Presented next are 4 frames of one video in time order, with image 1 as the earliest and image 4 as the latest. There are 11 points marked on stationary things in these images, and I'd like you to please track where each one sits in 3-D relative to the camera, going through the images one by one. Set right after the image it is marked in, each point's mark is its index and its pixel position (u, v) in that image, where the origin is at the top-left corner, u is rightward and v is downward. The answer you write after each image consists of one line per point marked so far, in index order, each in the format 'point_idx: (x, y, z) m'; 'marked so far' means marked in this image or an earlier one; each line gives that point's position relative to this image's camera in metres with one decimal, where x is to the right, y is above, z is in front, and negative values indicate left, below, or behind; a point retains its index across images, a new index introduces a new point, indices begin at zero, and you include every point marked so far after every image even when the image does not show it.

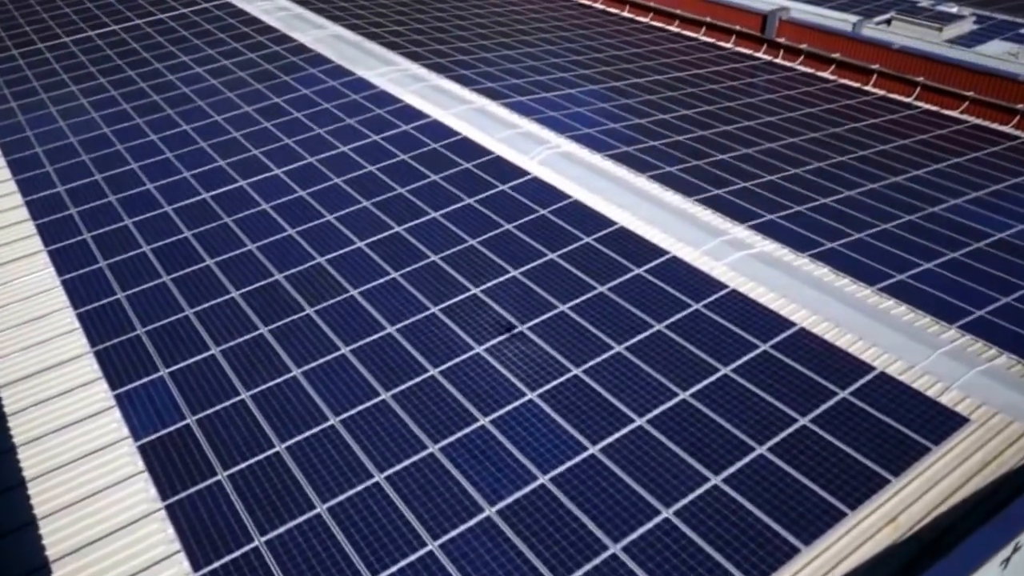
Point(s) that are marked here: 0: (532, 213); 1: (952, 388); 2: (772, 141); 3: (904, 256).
0: (+0.4, +1.6, +15.8) m
1: (+6.3, -1.5, +10.7) m
2: (+6.8, +3.8, +19.5) m
3: (+7.4, +0.6, +14.2) m
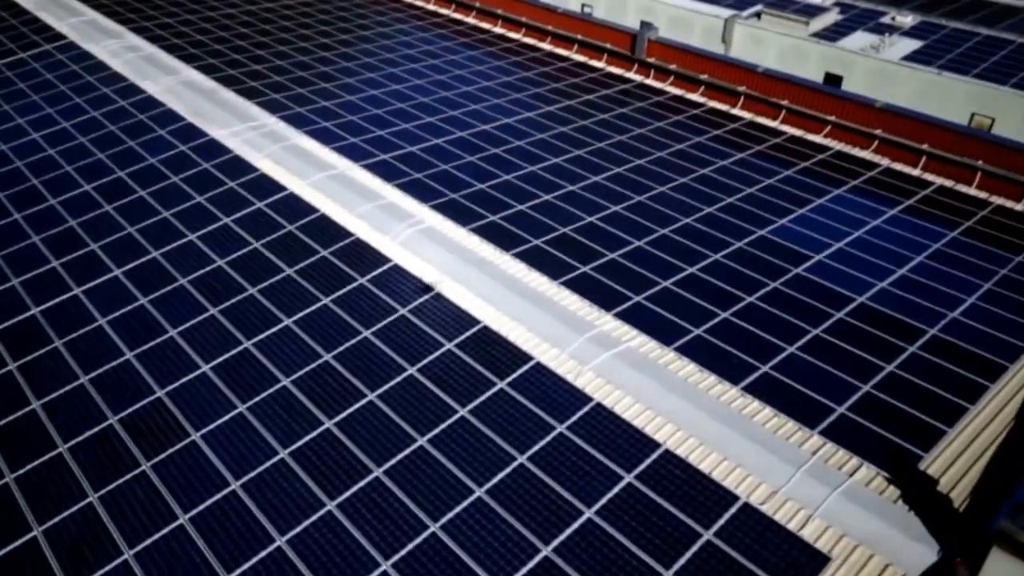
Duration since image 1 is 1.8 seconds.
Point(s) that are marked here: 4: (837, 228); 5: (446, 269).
0: (-2.4, -0.5, +14.8) m
1: (+4.2, -3.3, +10.6) m
2: (+3.3, +2.4, +19.1) m
3: (+4.8, -1.0, +14.1) m
4: (+7.7, +1.4, +17.9) m
5: (-1.4, +0.4, +15.9) m
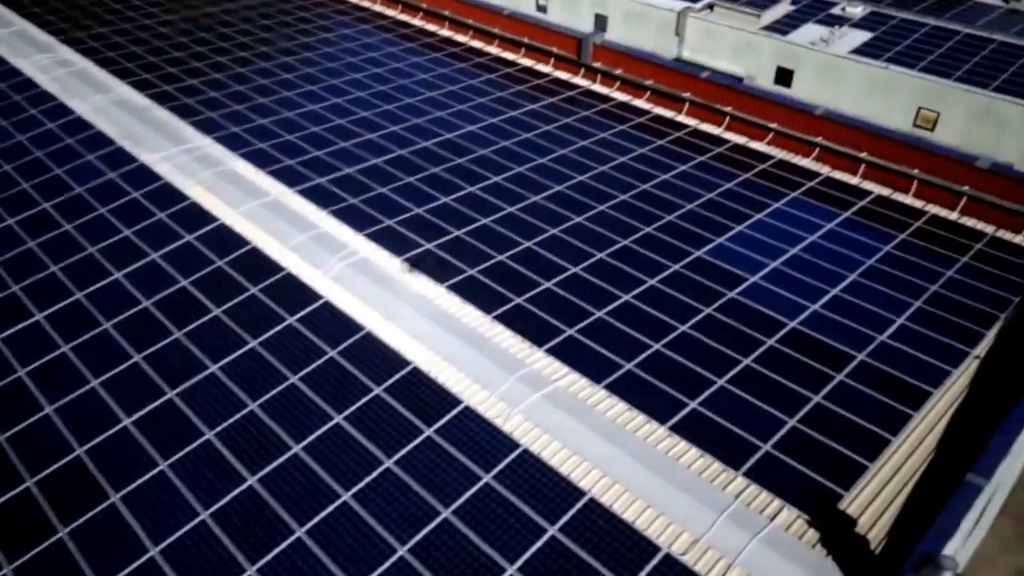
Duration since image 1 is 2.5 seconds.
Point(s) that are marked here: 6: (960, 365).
0: (-3.7, -1.3, +14.6) m
1: (+3.1, -4.0, +10.7) m
2: (+1.7, +1.9, +18.9) m
3: (+3.5, -1.6, +14.1) m
4: (+6.2, +1.0, +17.9) m
5: (-2.8, -0.4, +15.6) m
6: (+8.7, -1.5, +14.5) m
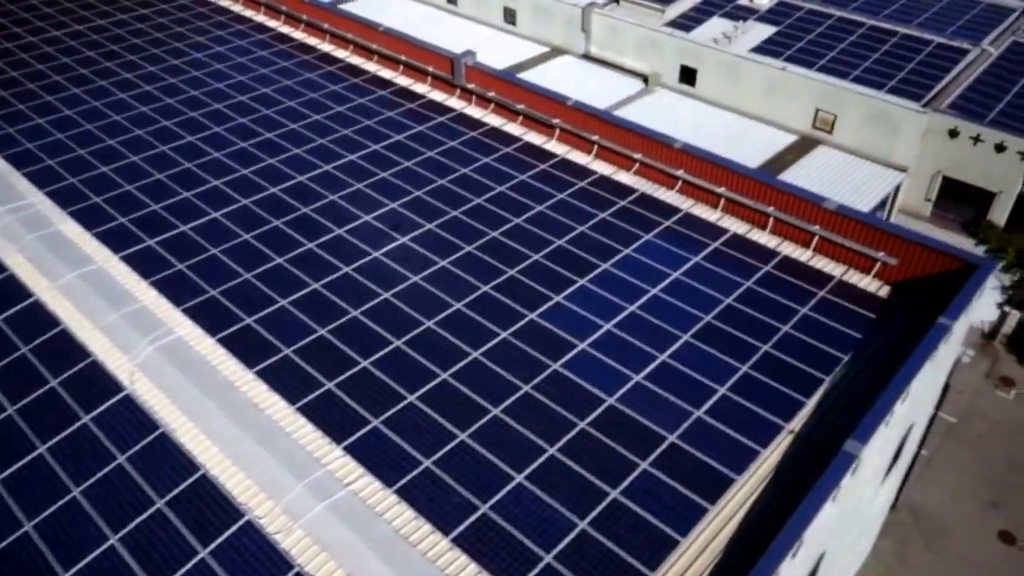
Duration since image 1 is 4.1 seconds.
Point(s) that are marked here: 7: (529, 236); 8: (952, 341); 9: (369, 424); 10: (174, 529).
0: (-7.5, -3.2, +13.9) m
1: (-0.4, -5.9, +10.3) m
2: (-2.3, +0.4, +18.3) m
3: (-0.3, -3.2, +13.6) m
4: (+2.3, -0.4, +17.4) m
5: (-6.6, -2.2, +14.9) m
6: (+4.9, -2.9, +14.2) m
7: (+0.4, +1.4, +19.6) m
8: (+9.8, -1.2, +16.8) m
9: (-2.7, -2.6, +14.5) m
10: (-5.8, -4.1, +12.8) m
